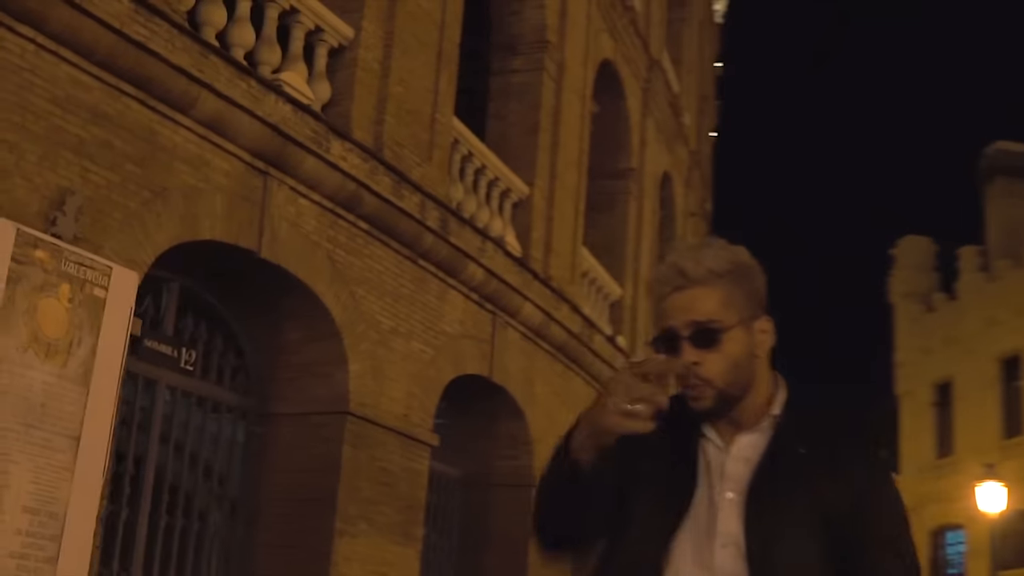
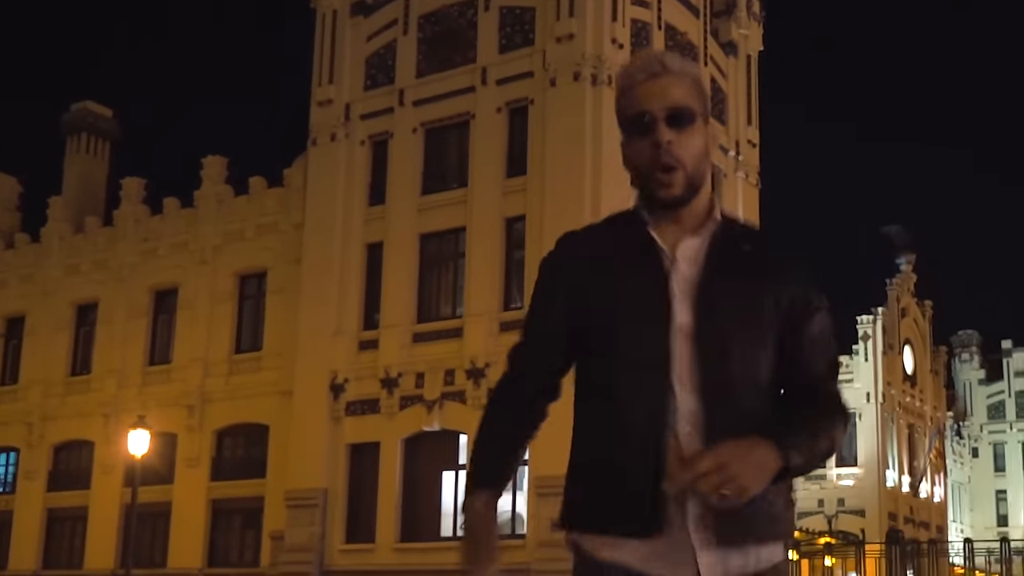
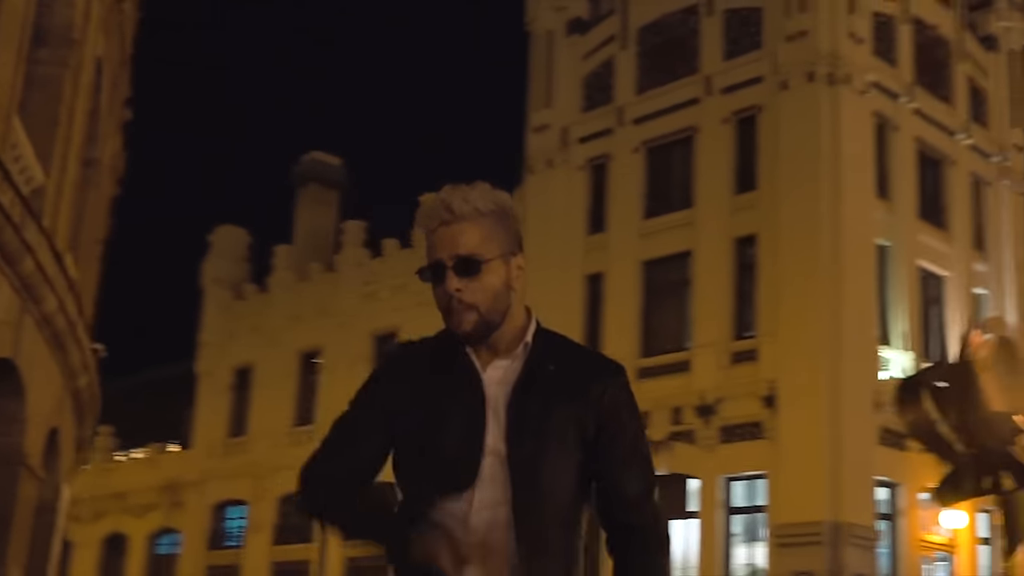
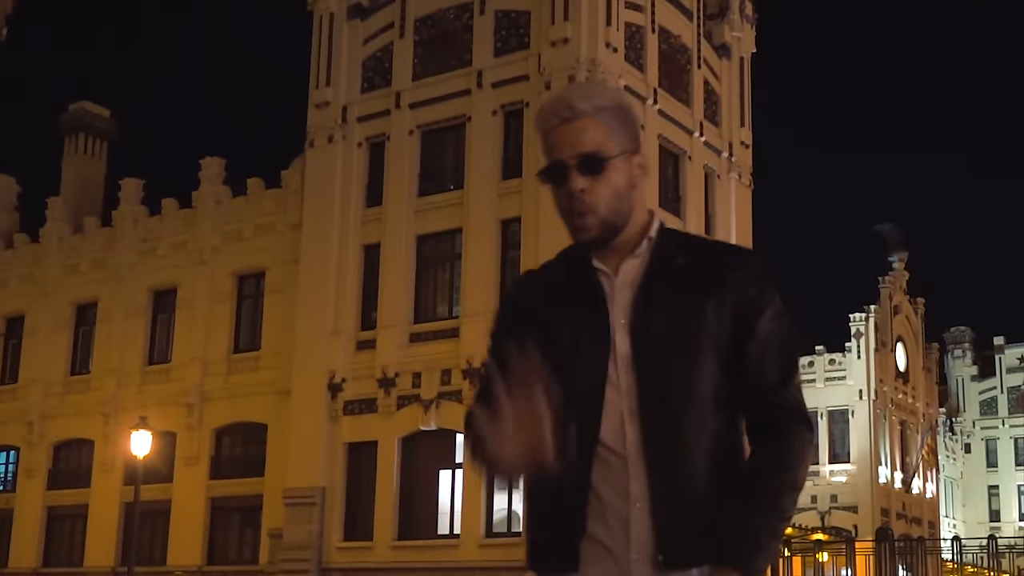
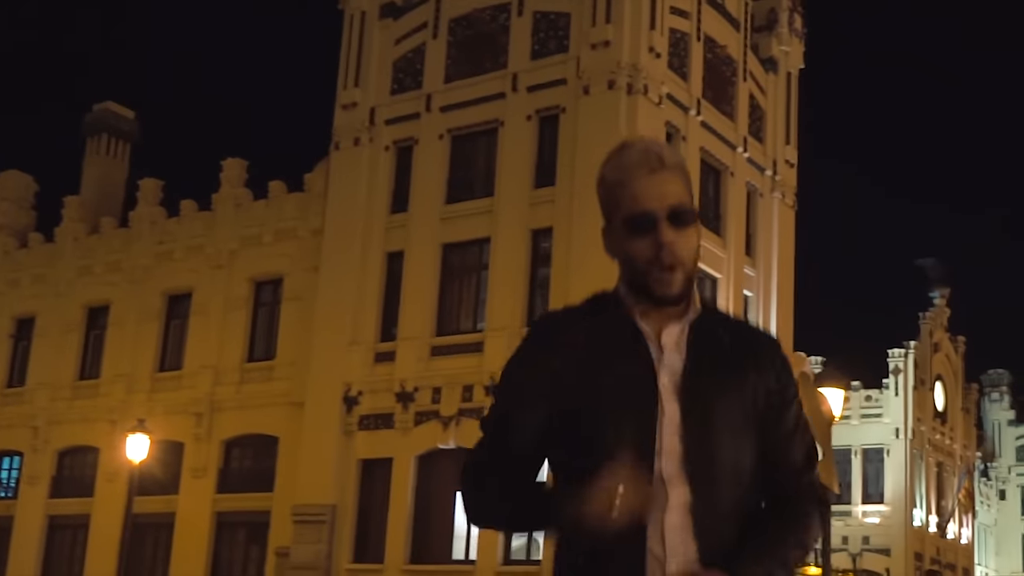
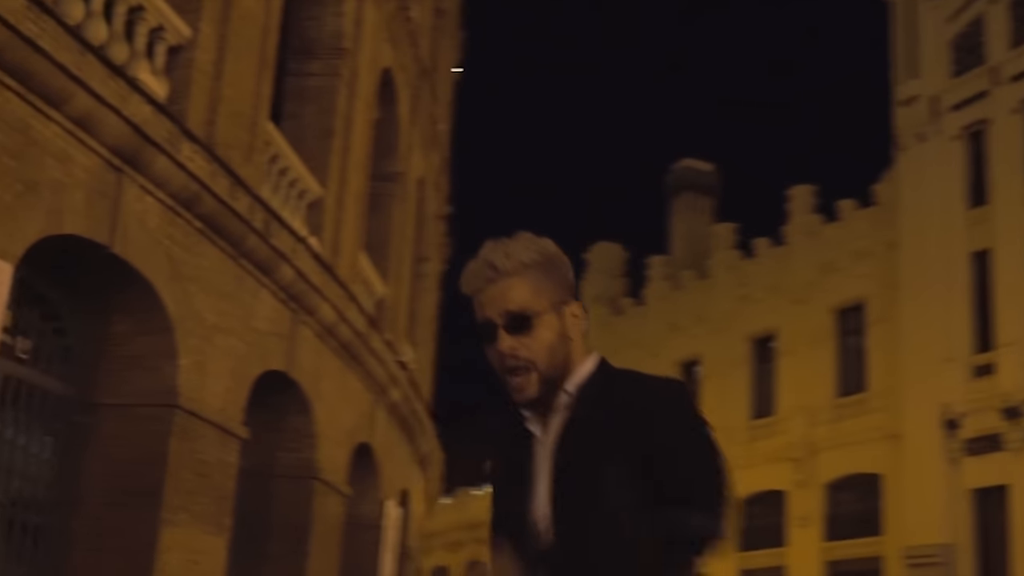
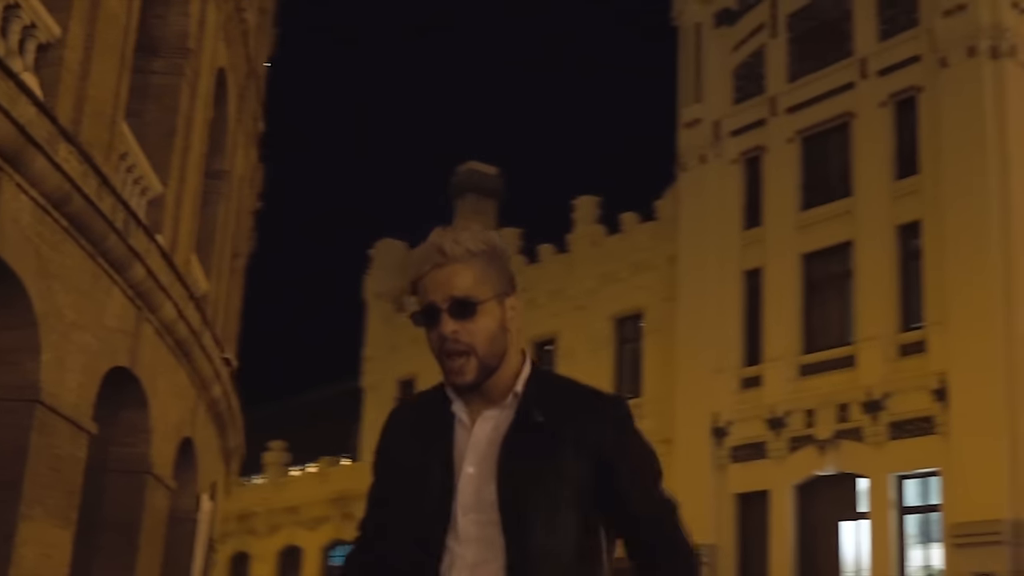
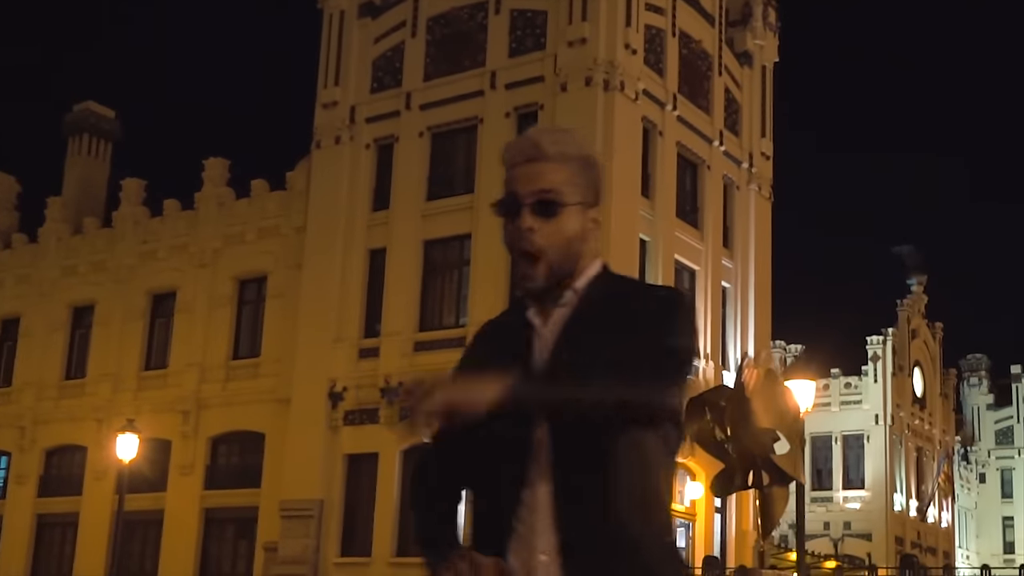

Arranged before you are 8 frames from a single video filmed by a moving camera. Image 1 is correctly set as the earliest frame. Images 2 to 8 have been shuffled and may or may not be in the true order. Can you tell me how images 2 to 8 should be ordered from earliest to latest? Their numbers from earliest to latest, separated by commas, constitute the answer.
6, 7, 3, 5, 8, 2, 4
